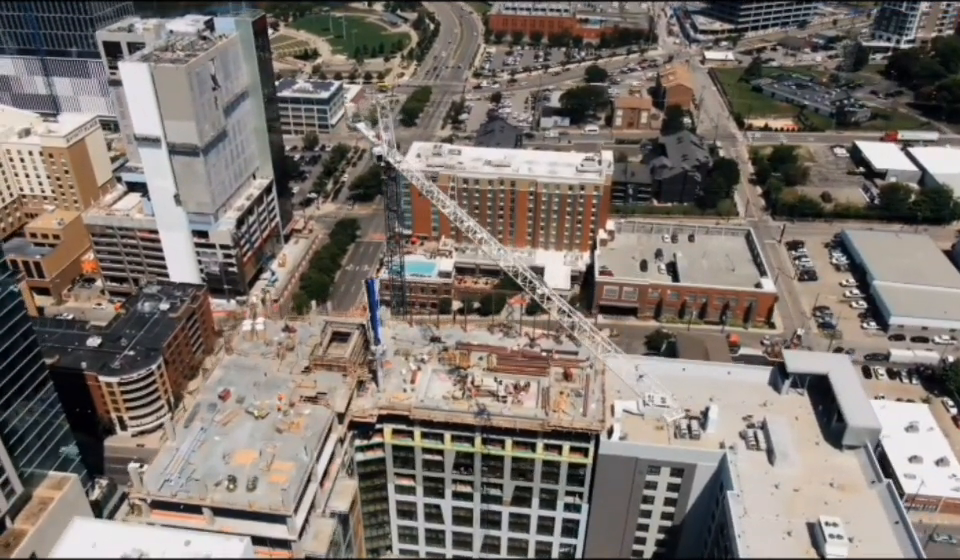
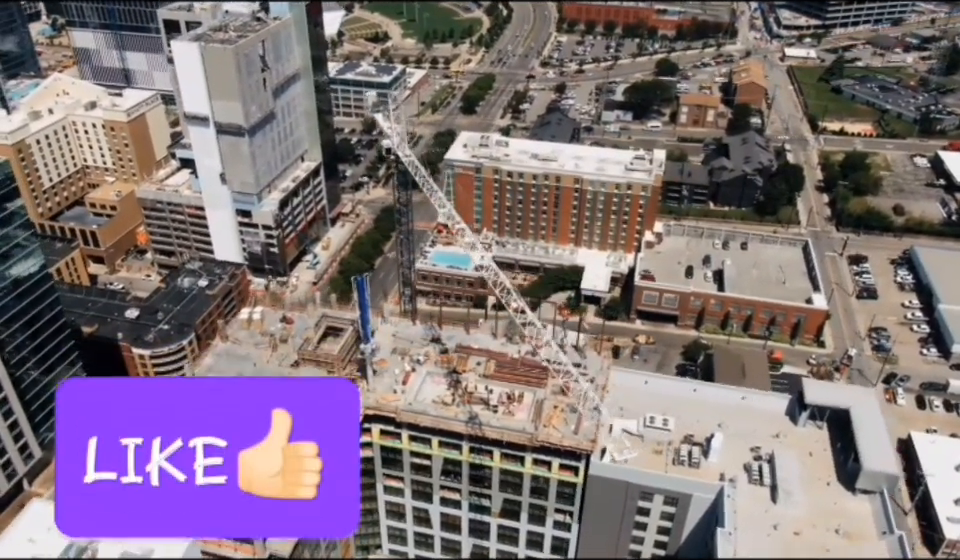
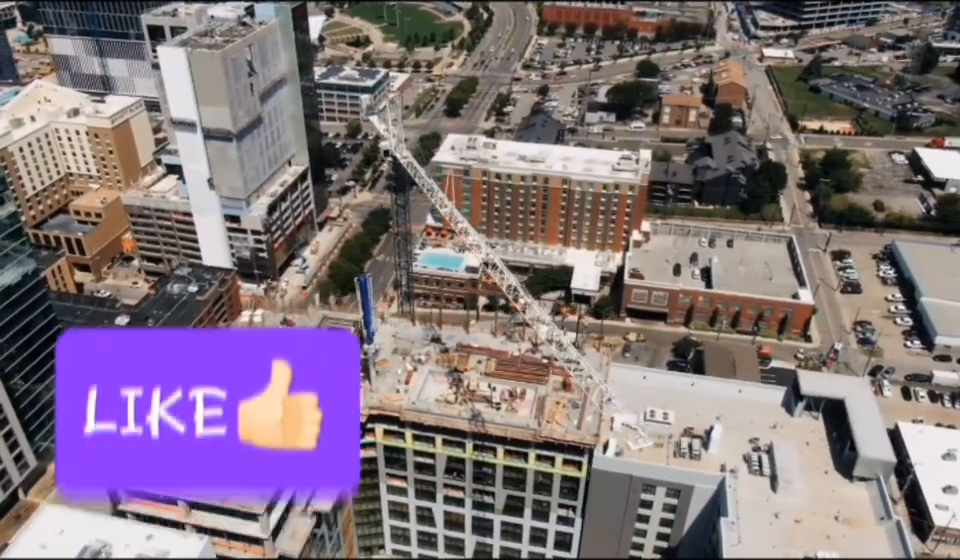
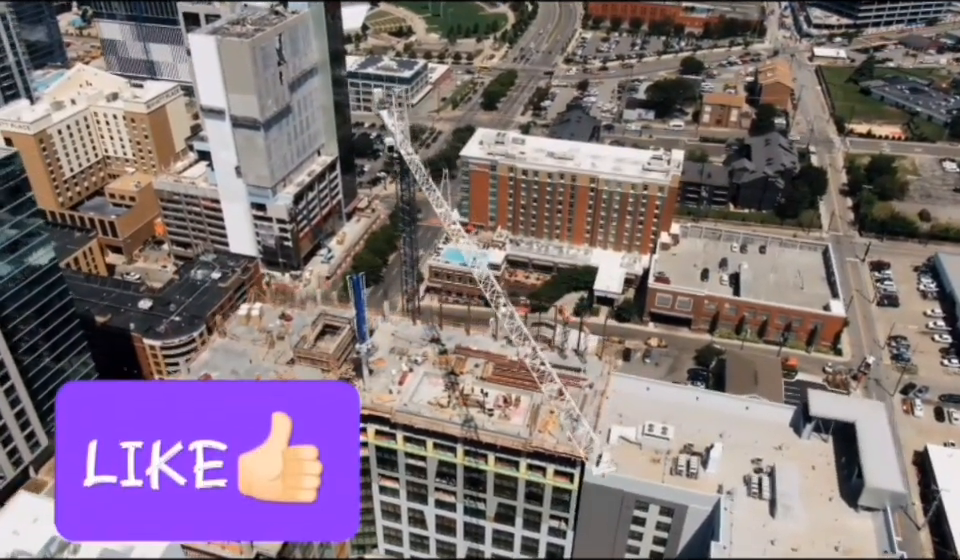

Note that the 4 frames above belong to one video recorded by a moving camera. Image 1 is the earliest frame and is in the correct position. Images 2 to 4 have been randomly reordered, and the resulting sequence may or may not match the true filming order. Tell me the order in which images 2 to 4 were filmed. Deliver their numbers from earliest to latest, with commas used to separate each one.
3, 2, 4
